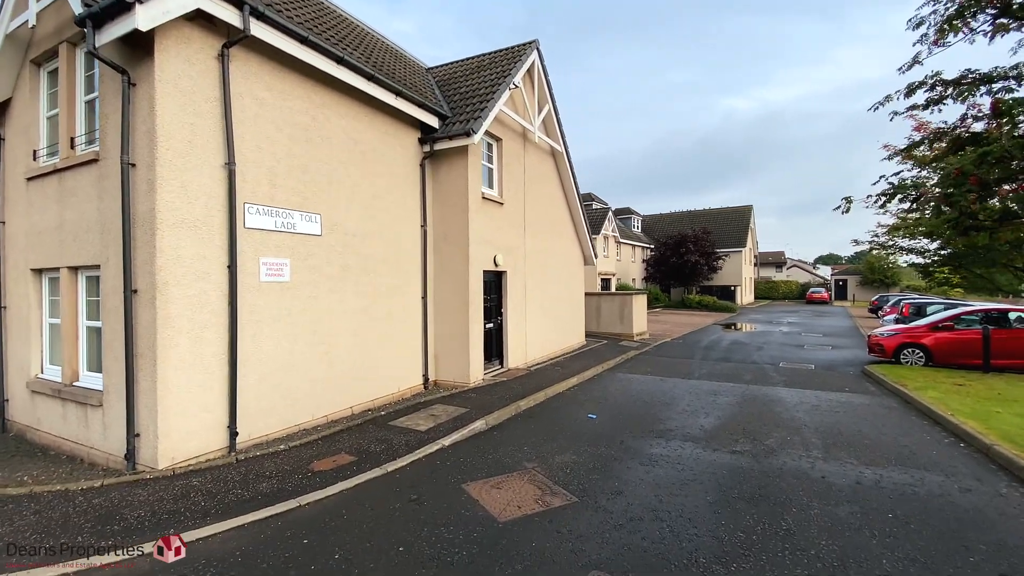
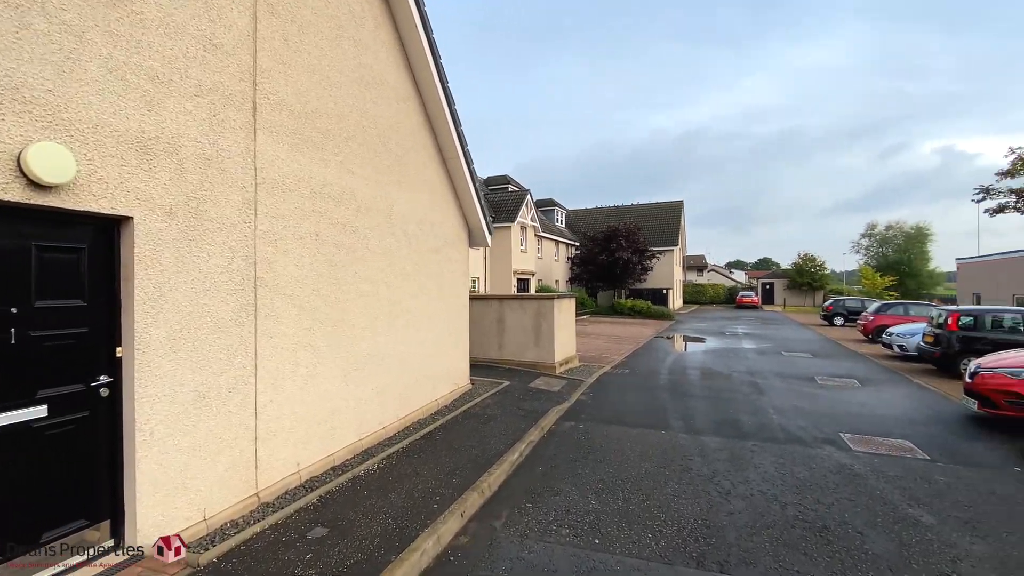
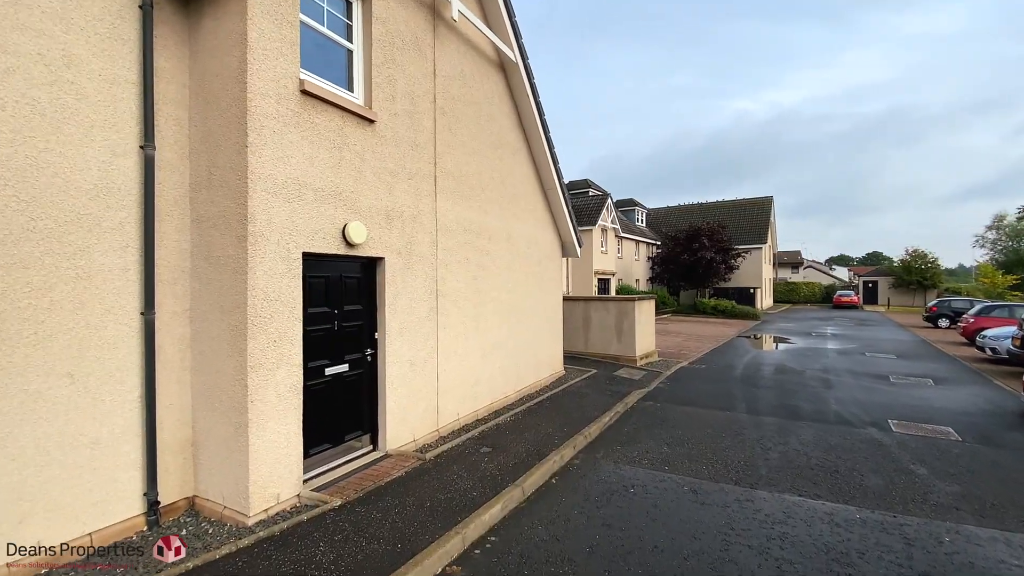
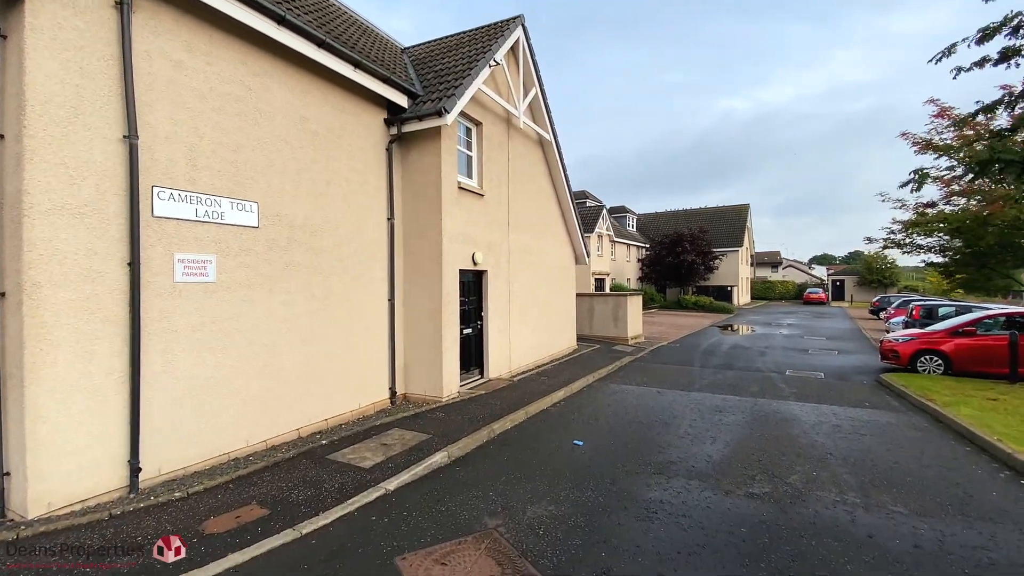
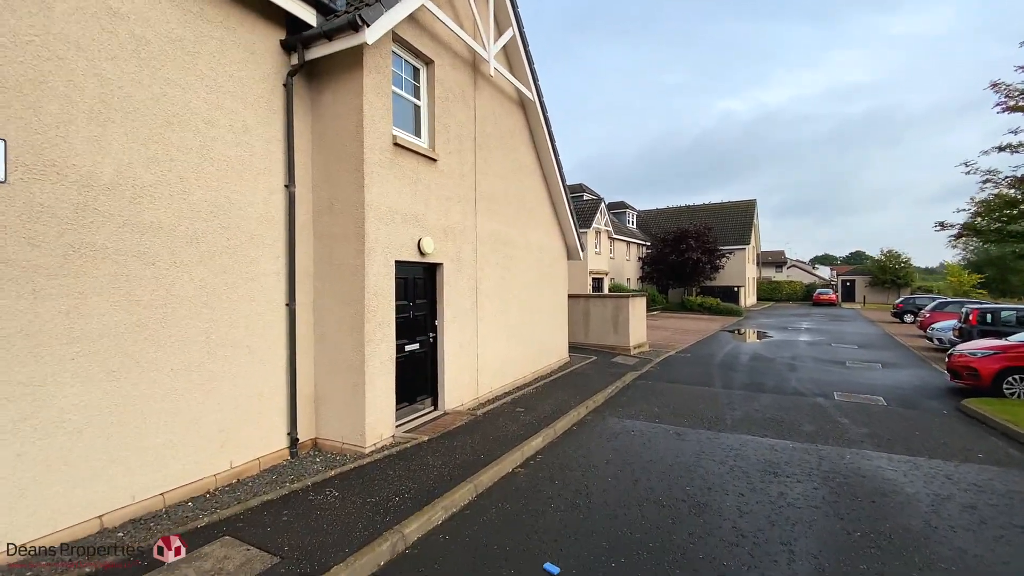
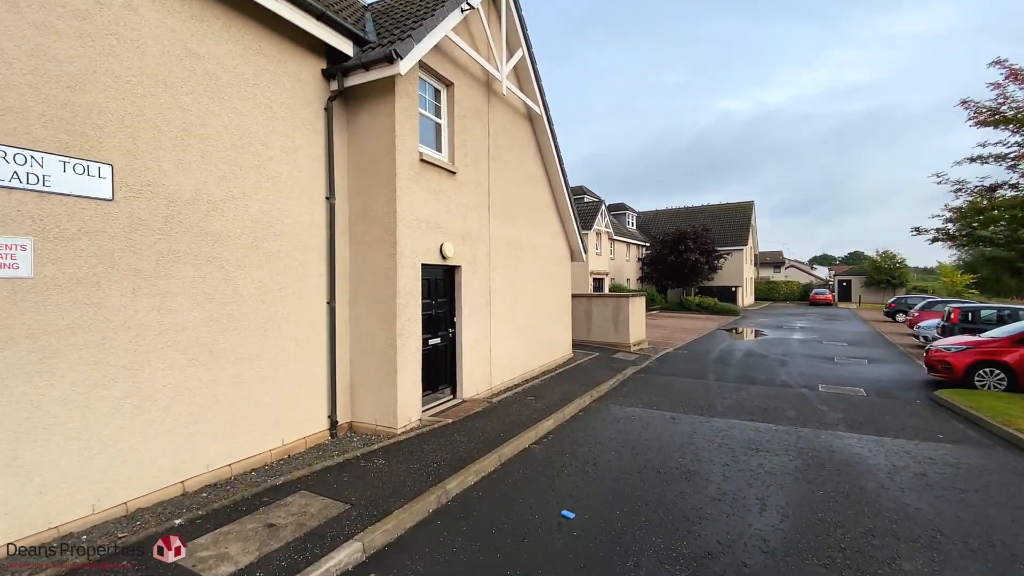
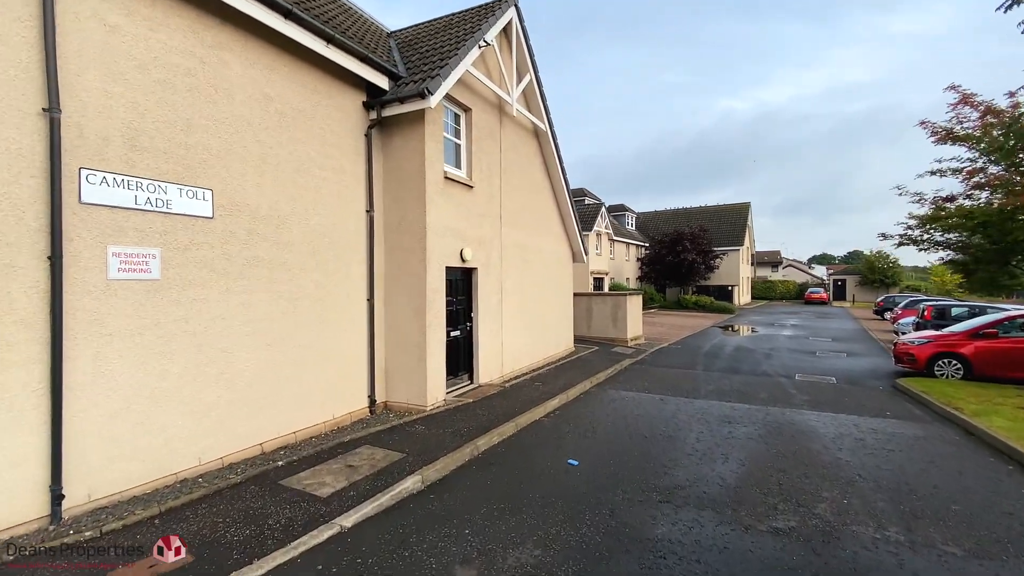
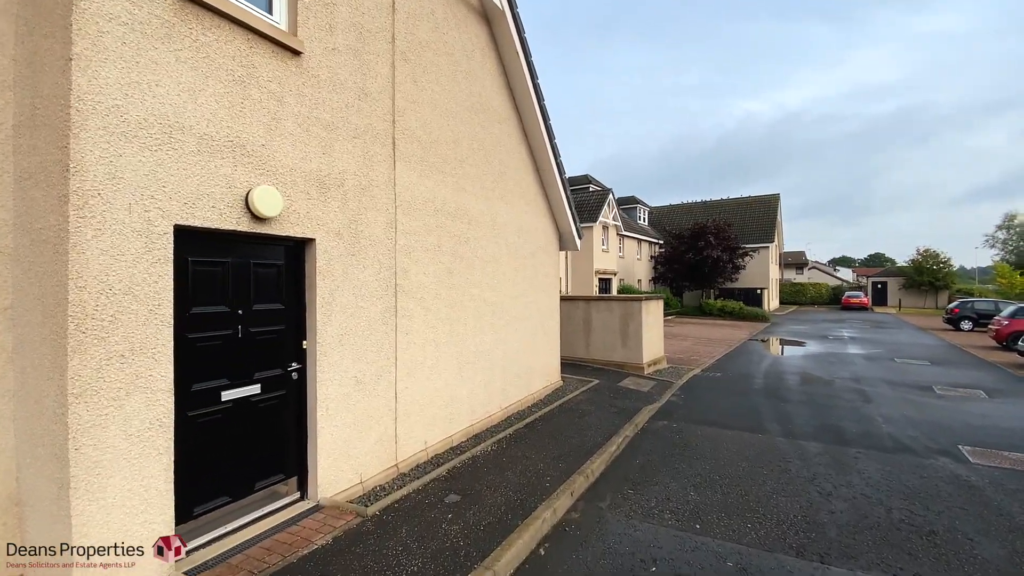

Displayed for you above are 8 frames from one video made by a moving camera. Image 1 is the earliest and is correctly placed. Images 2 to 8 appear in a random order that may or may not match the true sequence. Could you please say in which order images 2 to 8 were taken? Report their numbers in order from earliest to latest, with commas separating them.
4, 7, 6, 5, 3, 8, 2
